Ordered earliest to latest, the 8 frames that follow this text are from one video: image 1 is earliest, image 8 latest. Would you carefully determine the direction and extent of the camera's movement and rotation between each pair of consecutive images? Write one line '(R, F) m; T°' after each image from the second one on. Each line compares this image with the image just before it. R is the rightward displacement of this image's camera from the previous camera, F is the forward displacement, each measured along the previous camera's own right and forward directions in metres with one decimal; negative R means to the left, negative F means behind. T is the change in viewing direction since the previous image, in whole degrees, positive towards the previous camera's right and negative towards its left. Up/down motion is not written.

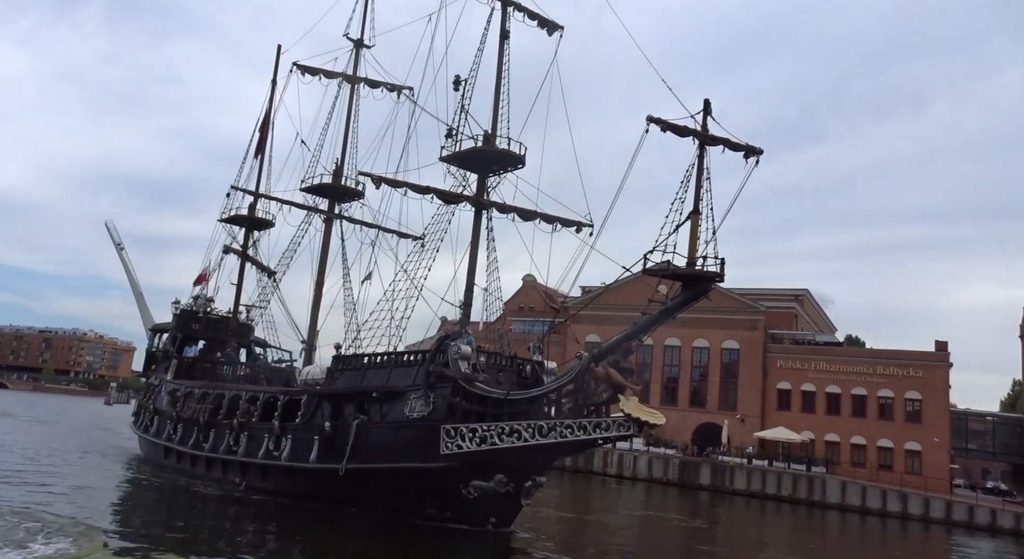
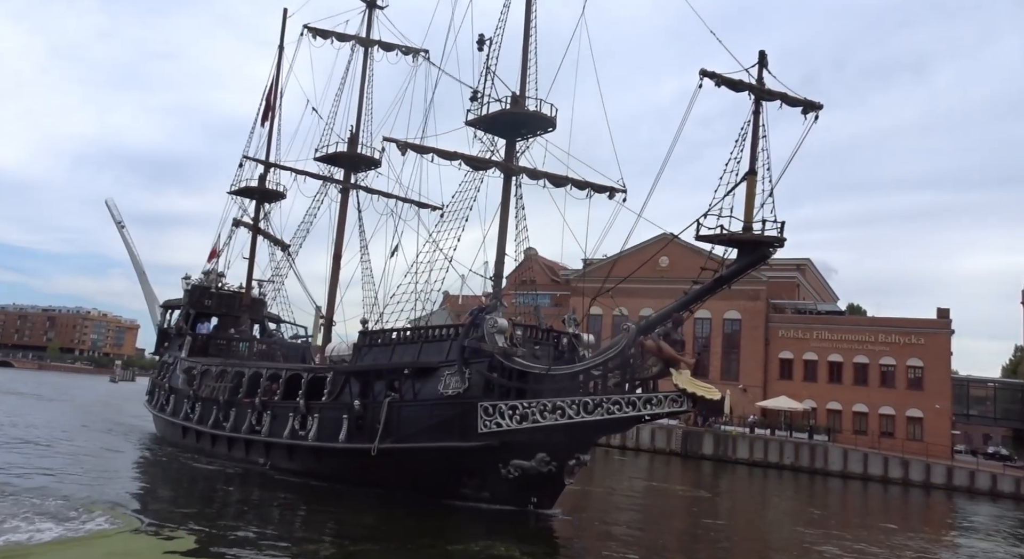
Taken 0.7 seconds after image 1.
(-0.7, +0.9) m; 0°
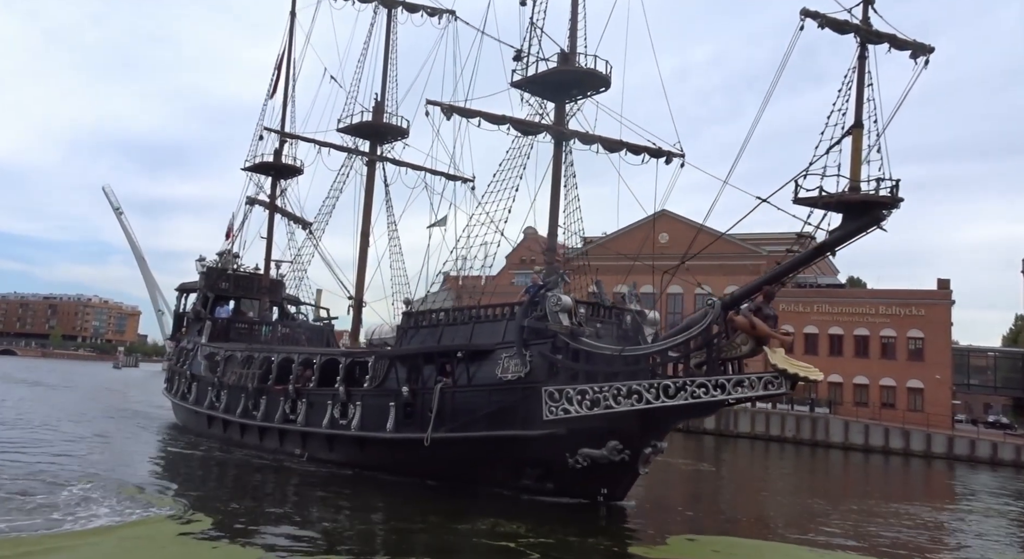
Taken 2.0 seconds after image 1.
(-1.1, +1.5) m; 0°
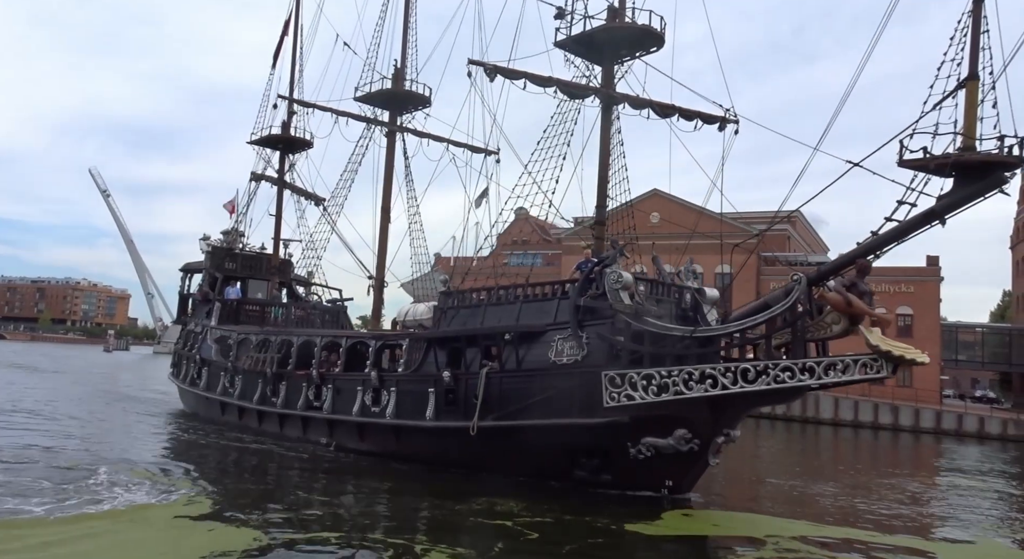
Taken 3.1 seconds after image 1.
(-1.0, +1.4) m; +1°
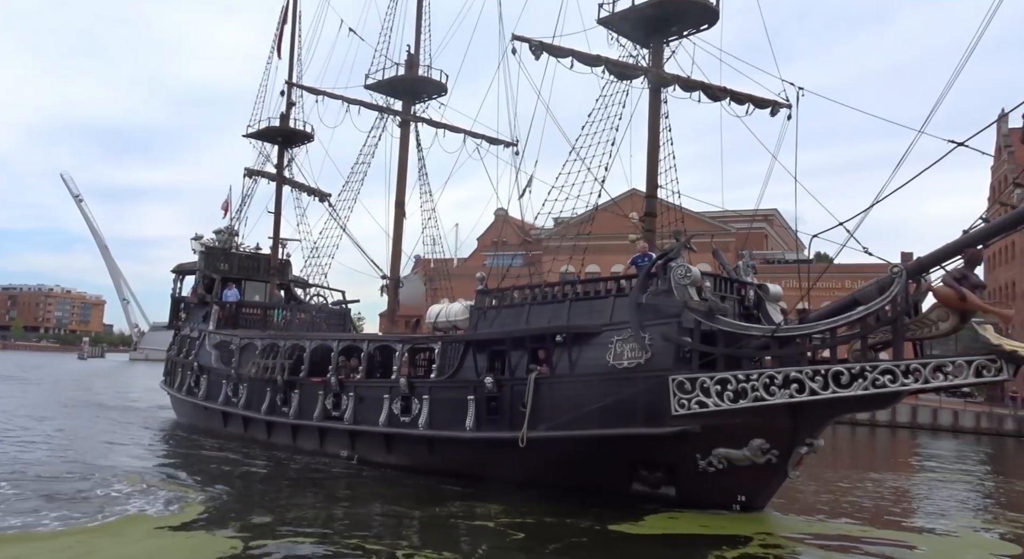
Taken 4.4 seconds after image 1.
(-1.1, +1.4) m; +1°
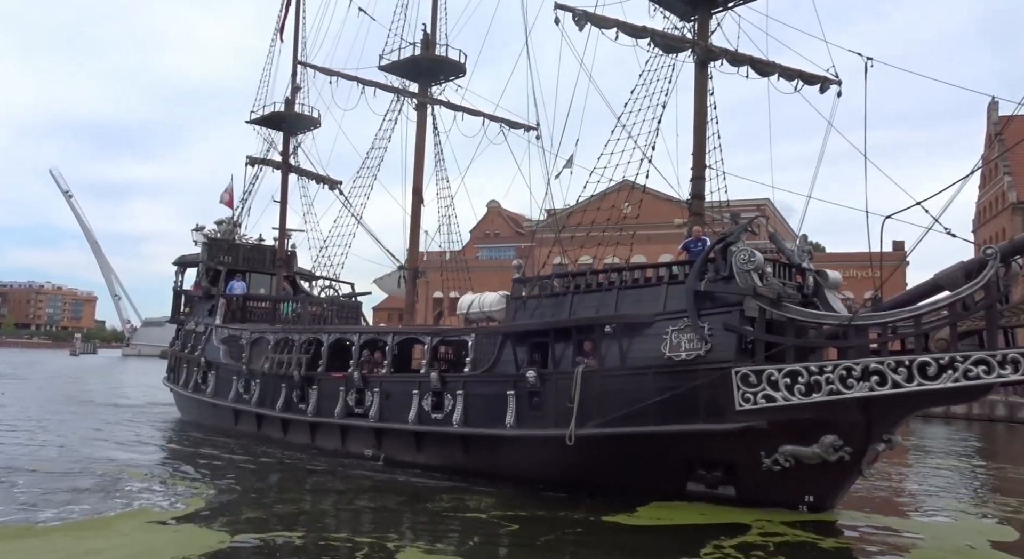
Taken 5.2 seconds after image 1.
(-0.7, +1.0) m; 0°
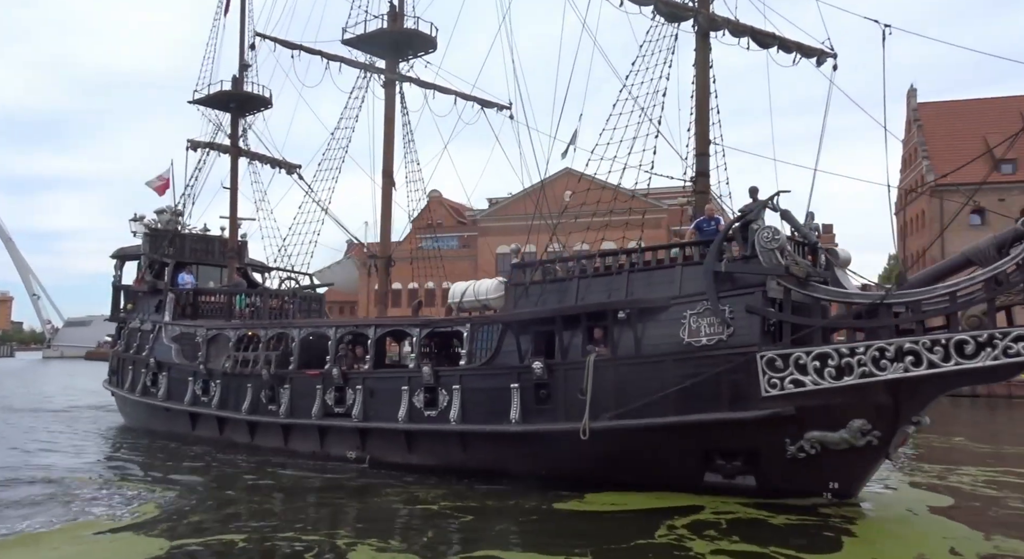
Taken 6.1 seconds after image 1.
(-0.8, +0.9) m; +4°
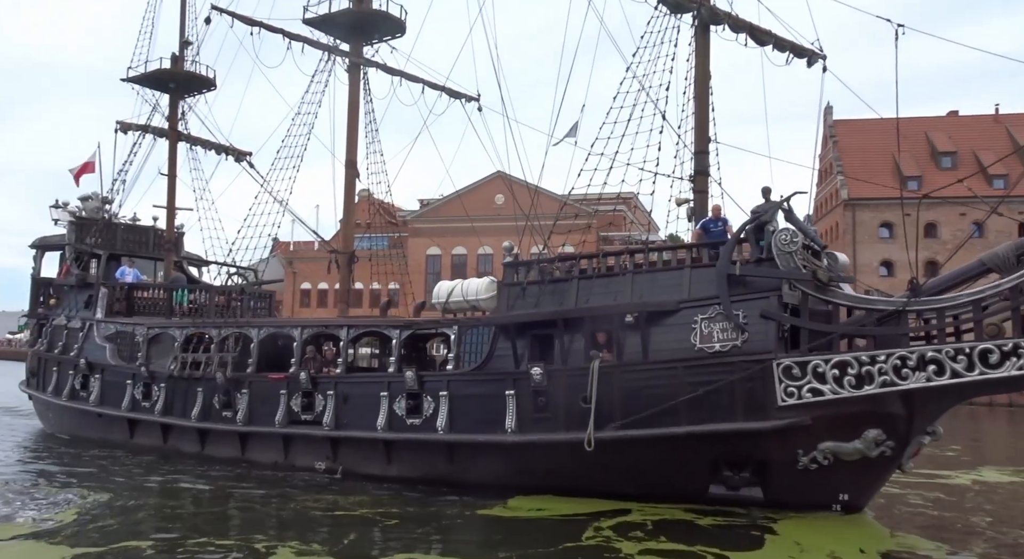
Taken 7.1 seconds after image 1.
(-0.9, +0.8) m; +4°
